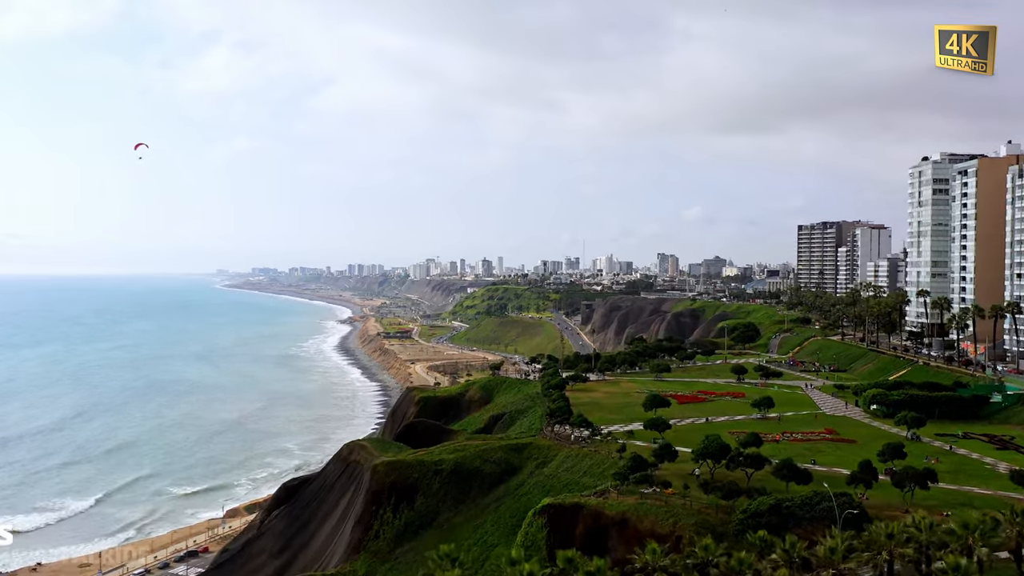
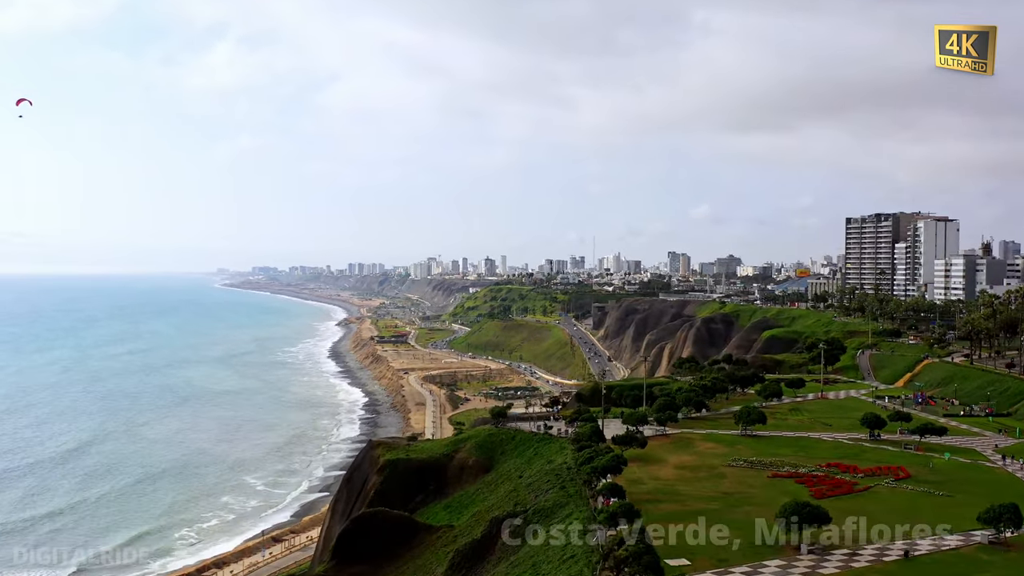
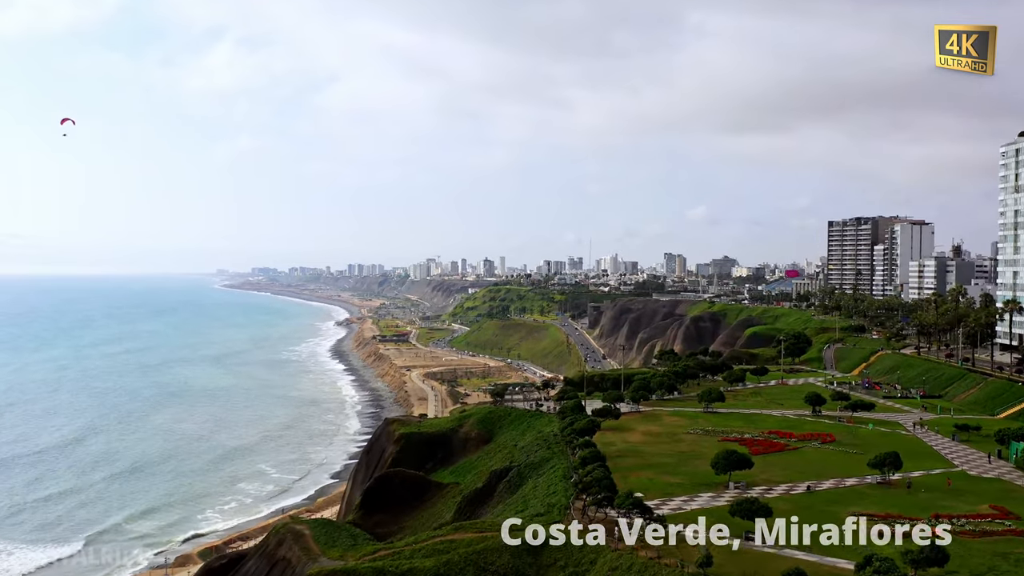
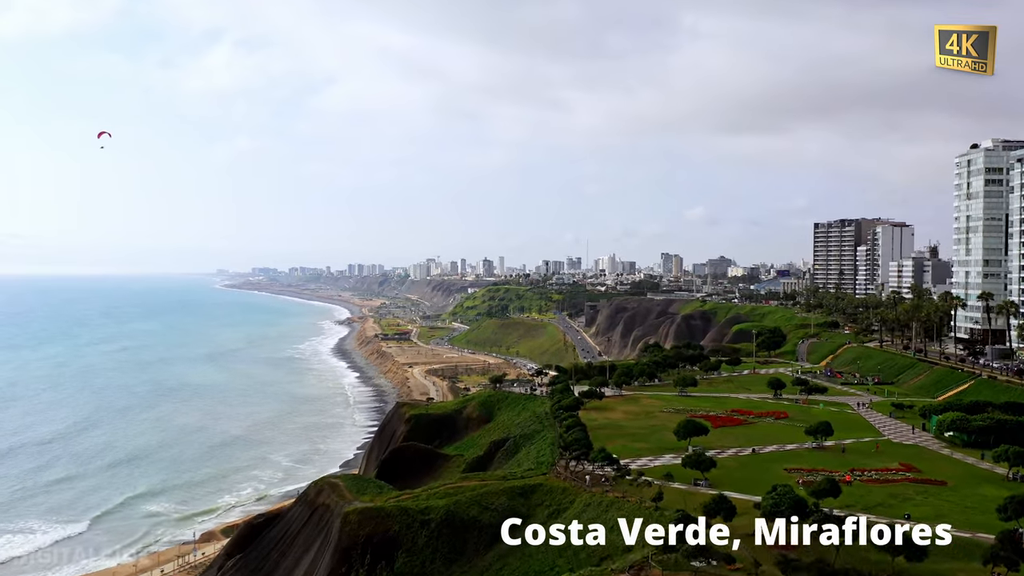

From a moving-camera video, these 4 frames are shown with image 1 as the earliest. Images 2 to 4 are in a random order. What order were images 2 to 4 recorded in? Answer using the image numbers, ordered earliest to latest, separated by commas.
4, 3, 2
